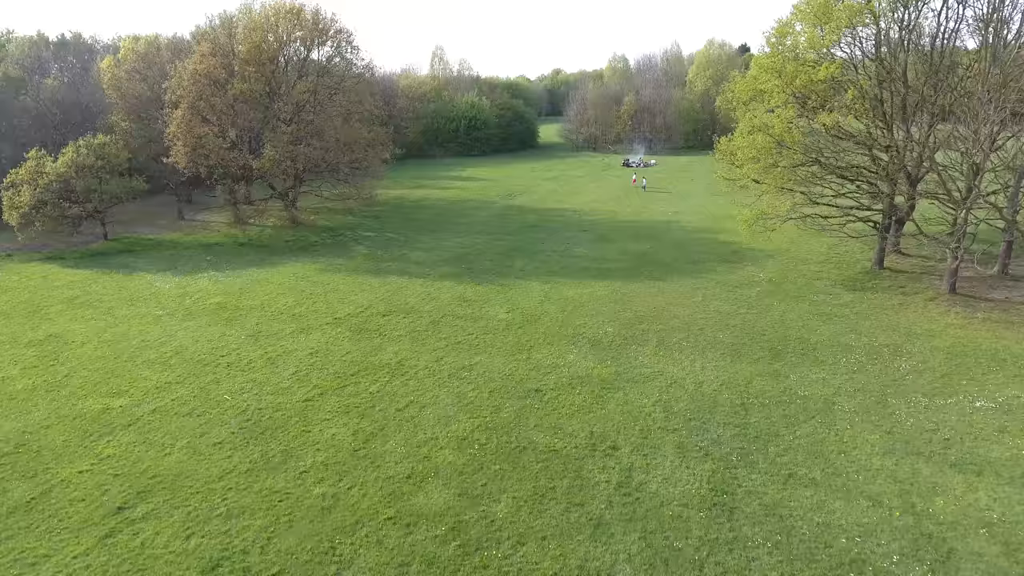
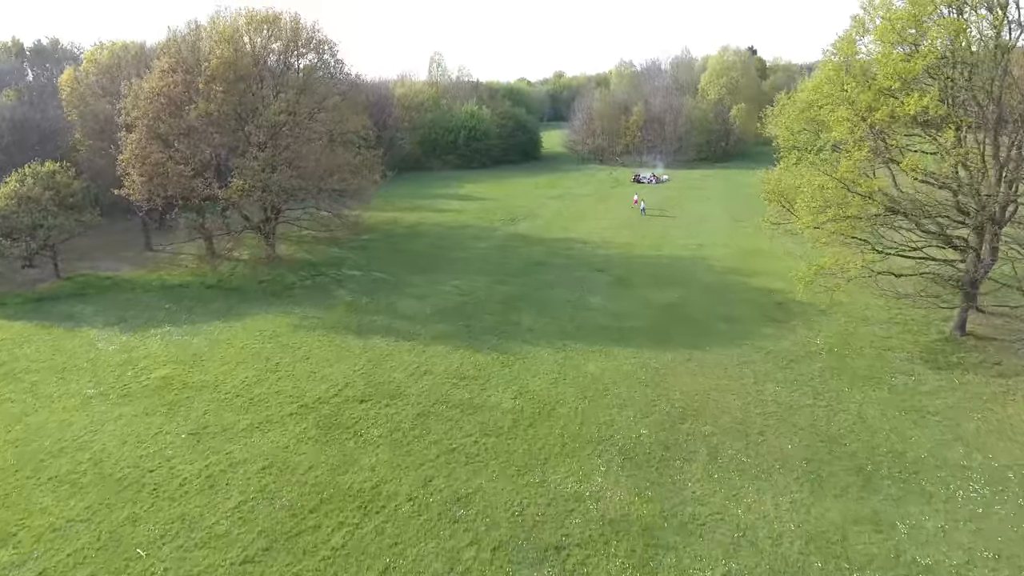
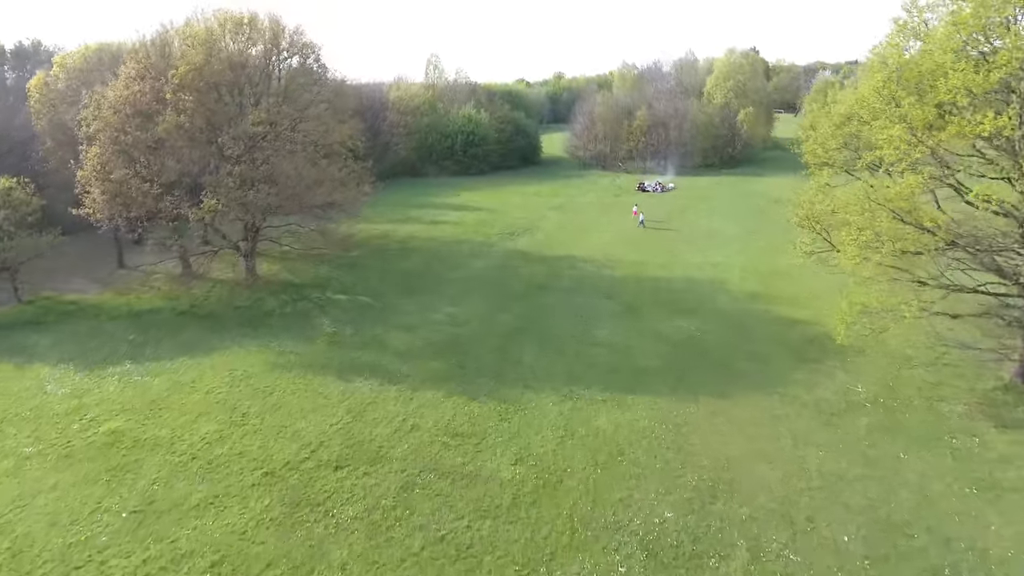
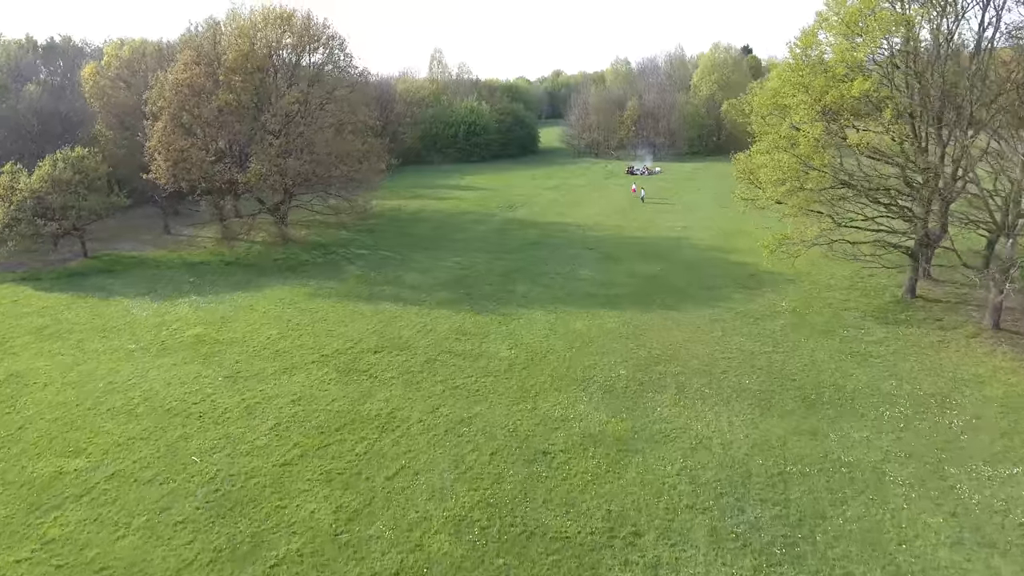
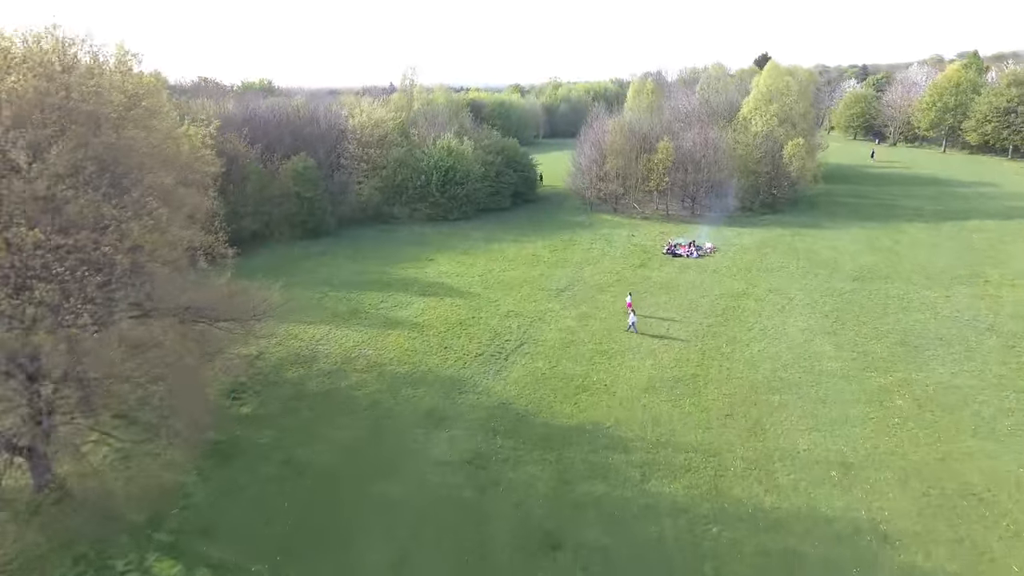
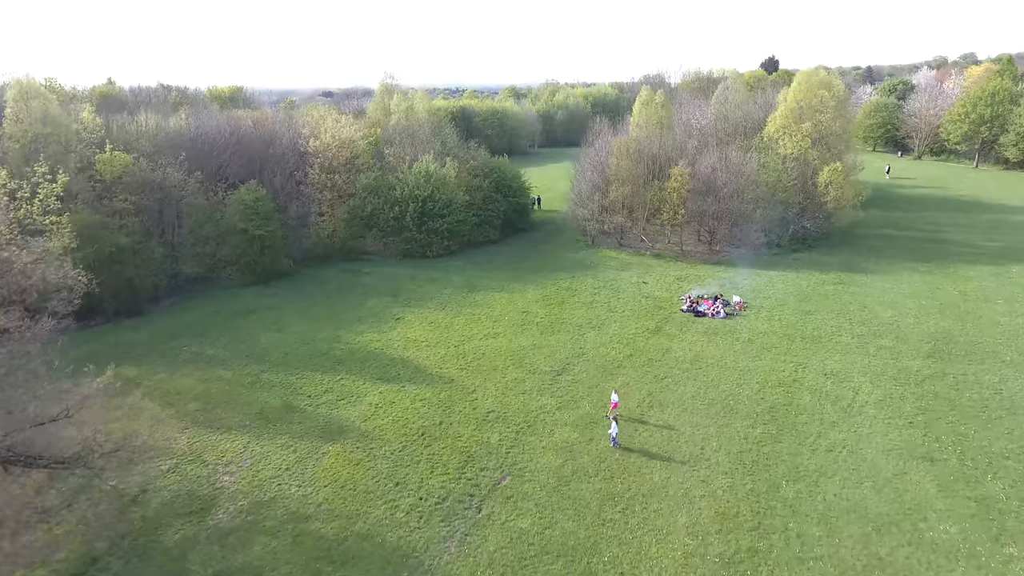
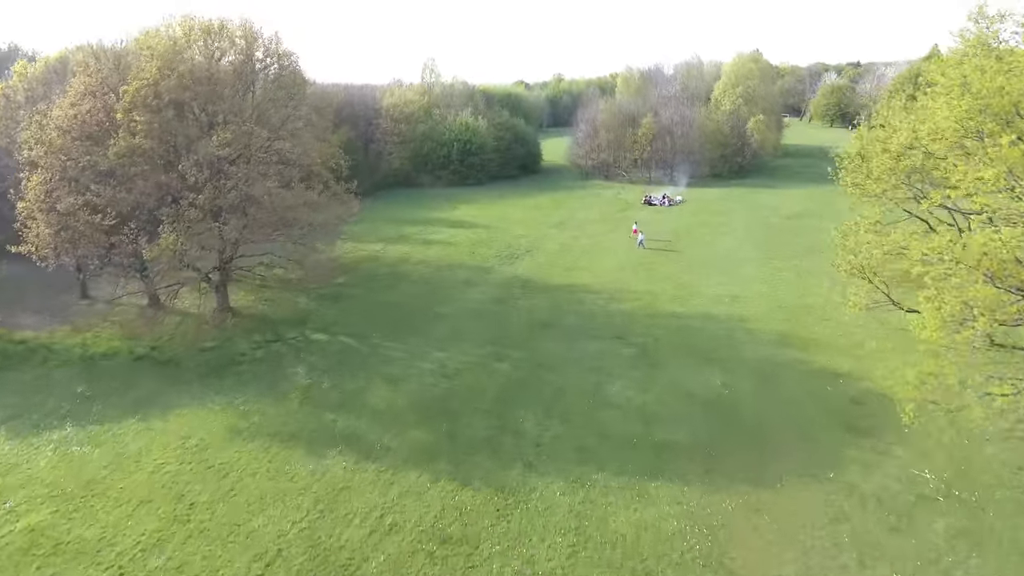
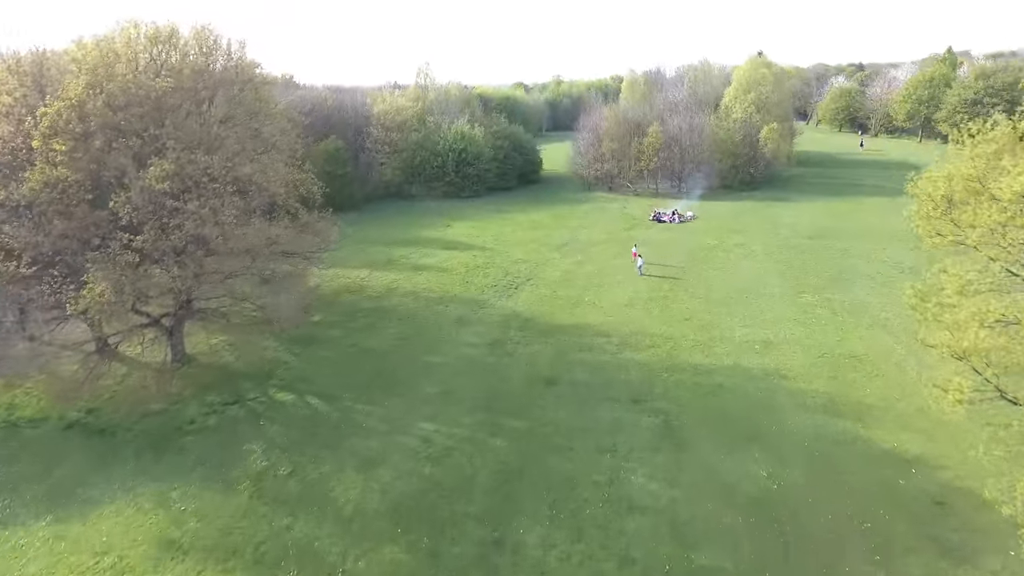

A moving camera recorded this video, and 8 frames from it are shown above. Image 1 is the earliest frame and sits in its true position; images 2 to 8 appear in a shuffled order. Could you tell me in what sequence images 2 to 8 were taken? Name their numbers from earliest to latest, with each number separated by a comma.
4, 2, 3, 7, 8, 5, 6
